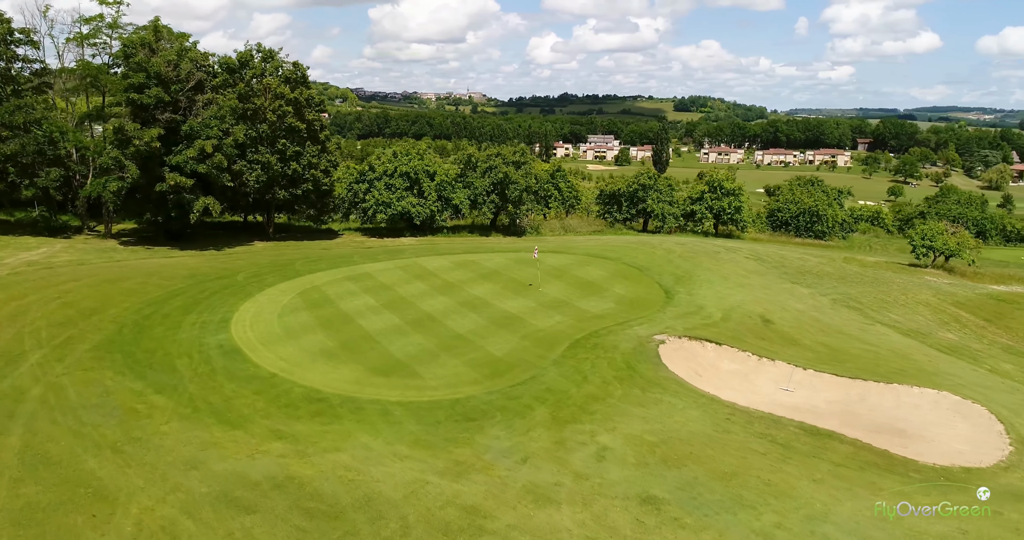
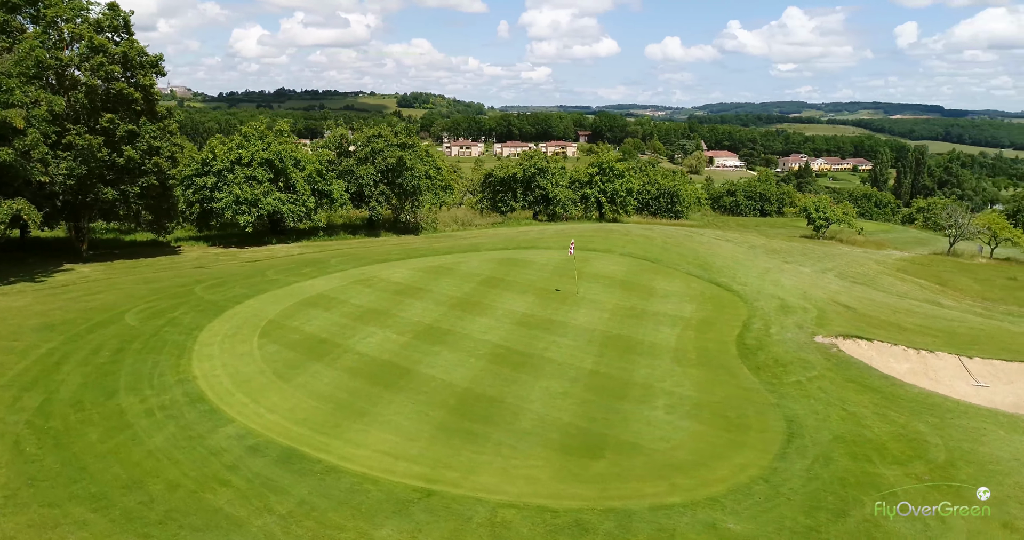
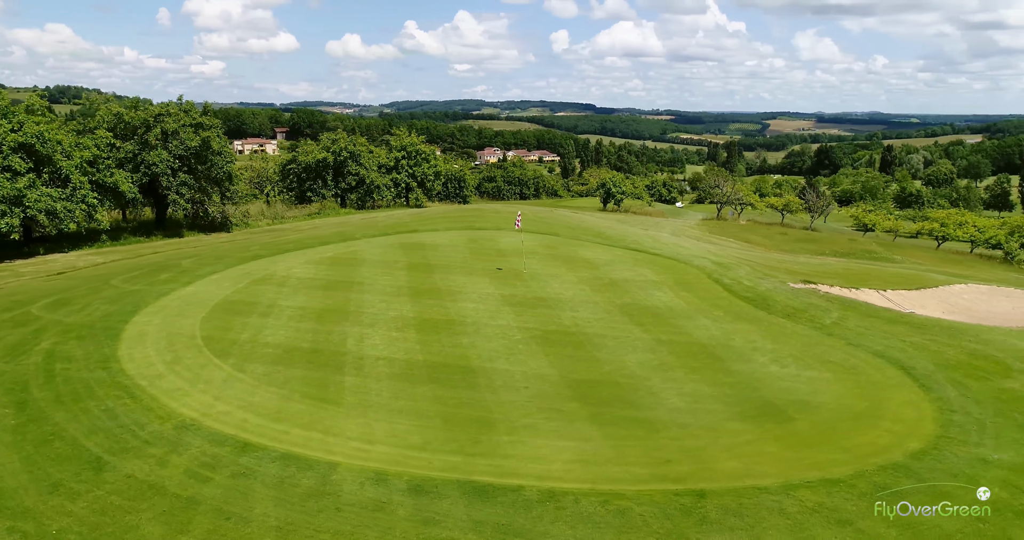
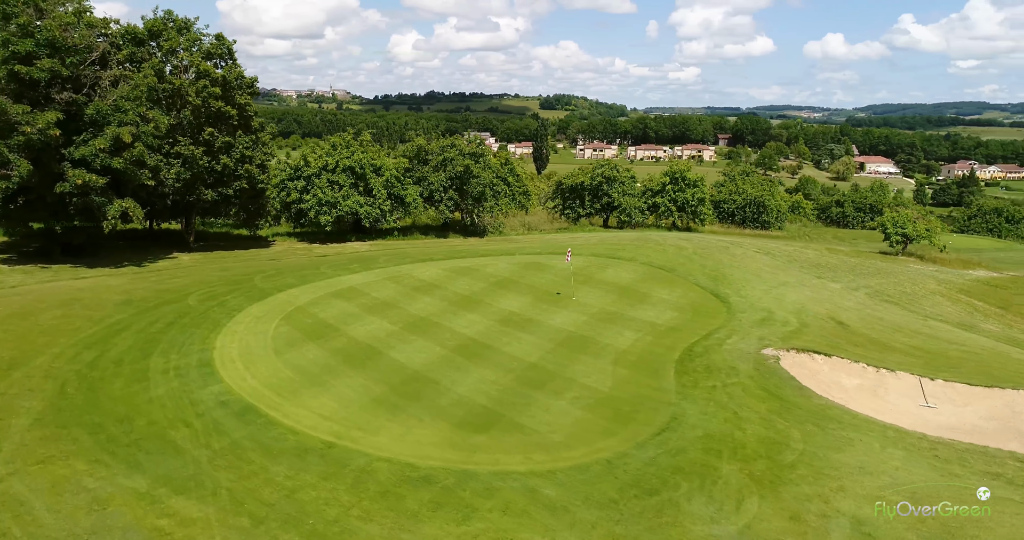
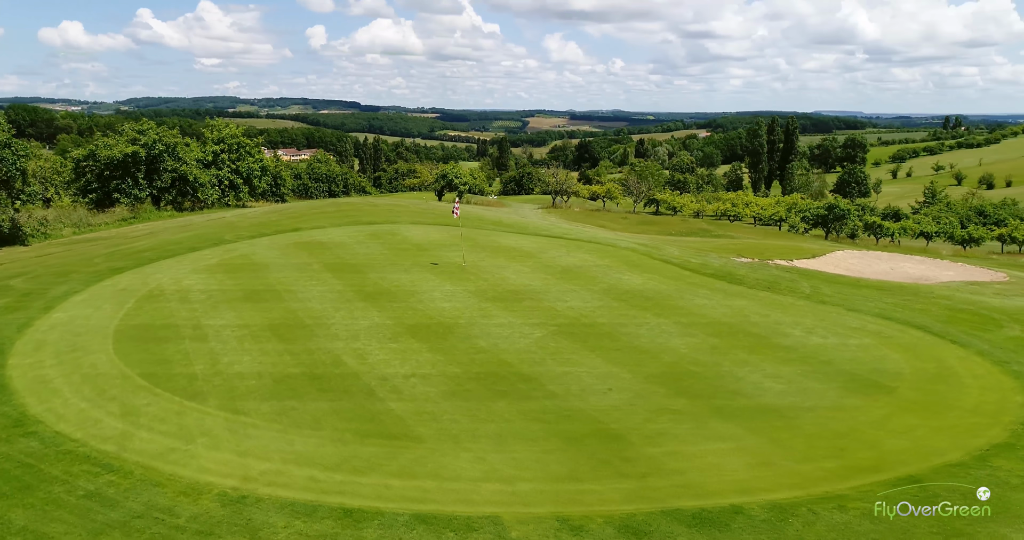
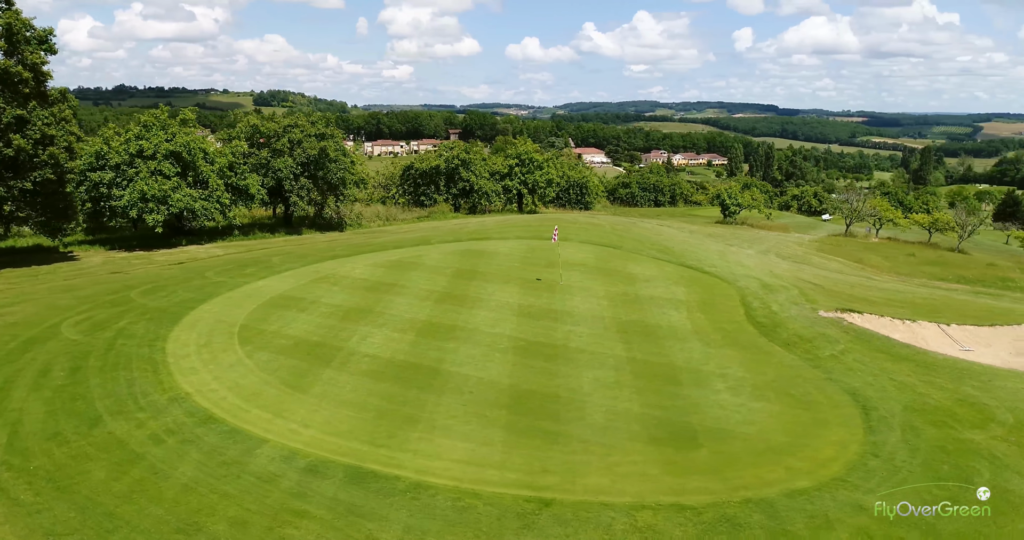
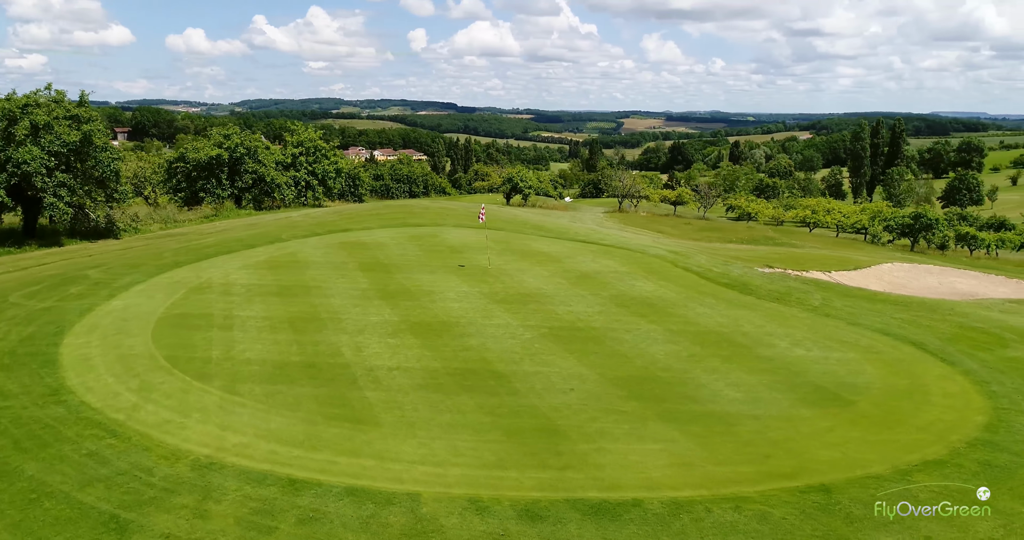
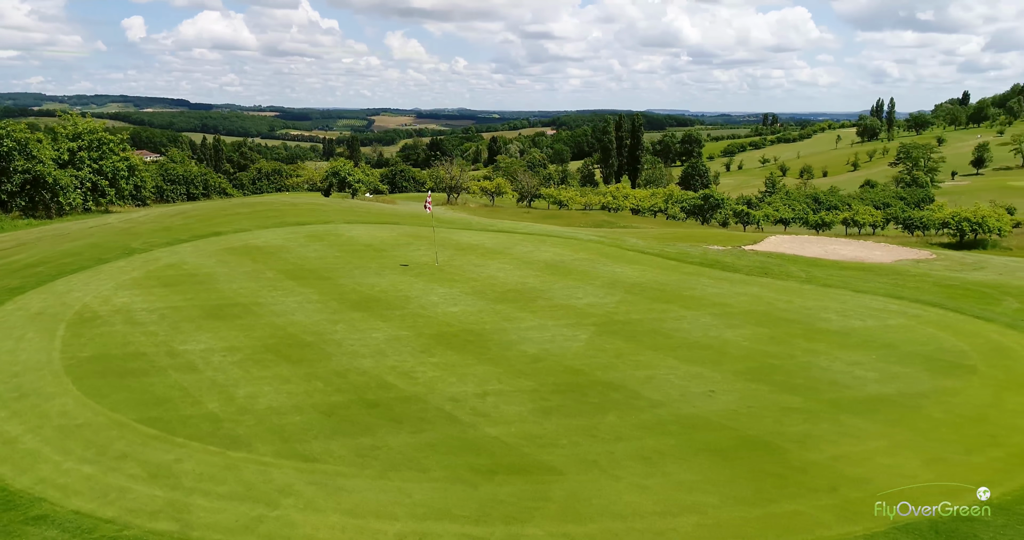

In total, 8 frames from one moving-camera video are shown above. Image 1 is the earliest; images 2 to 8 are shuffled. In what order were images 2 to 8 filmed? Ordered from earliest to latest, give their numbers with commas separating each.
4, 2, 6, 3, 7, 5, 8
